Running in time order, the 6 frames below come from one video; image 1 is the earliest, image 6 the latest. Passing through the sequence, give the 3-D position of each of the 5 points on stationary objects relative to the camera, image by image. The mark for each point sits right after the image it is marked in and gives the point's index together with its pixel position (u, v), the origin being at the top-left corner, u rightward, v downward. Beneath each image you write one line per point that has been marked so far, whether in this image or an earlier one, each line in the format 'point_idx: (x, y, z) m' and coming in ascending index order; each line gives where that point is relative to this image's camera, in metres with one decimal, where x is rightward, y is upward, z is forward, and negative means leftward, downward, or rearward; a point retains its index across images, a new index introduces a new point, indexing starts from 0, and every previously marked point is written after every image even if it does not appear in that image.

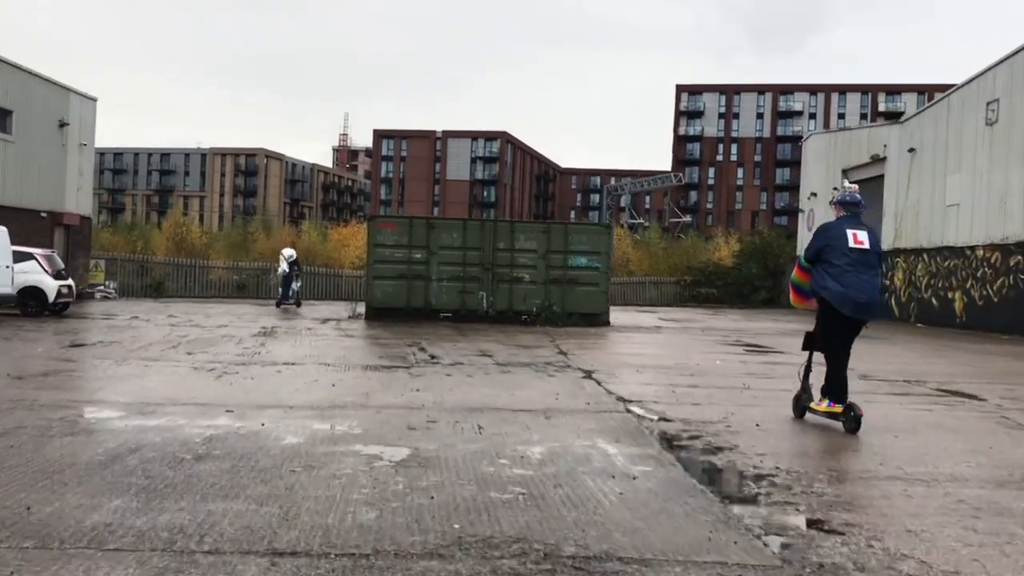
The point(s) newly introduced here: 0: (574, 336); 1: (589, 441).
0: (+1.2, -1.0, +17.3) m
1: (+0.6, -1.1, +6.0) m
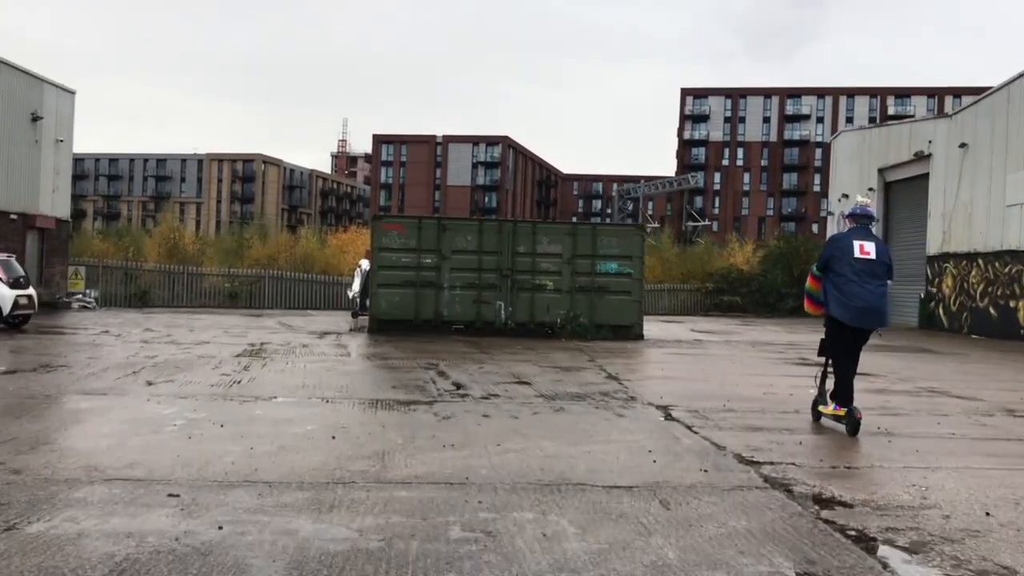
0: (+1.7, -1.2, +14.9) m
1: (+1.1, -1.2, +3.6) m
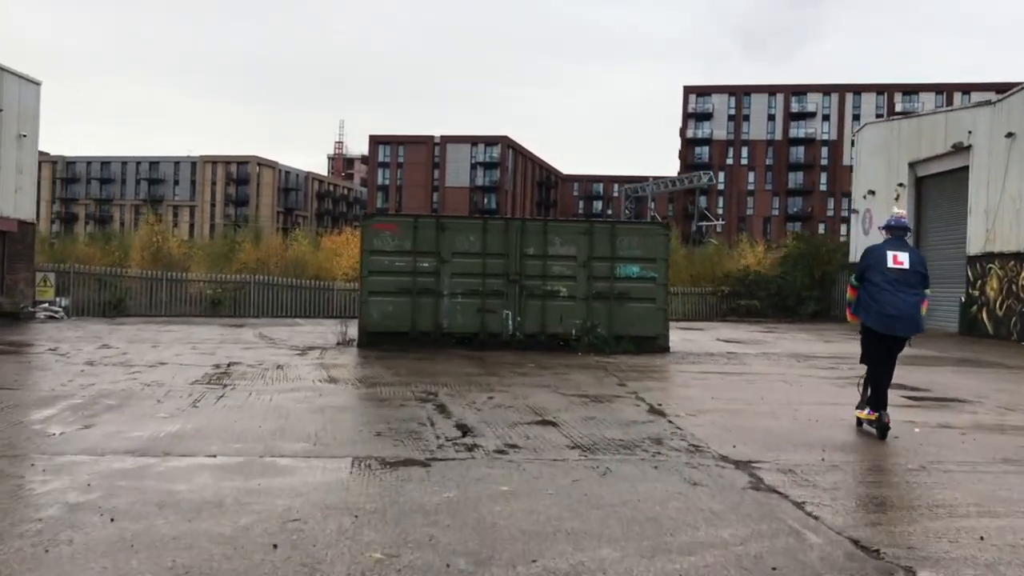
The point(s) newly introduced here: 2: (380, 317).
0: (+1.9, -1.3, +12.7) m
1: (+1.3, -1.3, +1.4) m
2: (-2.6, -0.6, +16.6) m
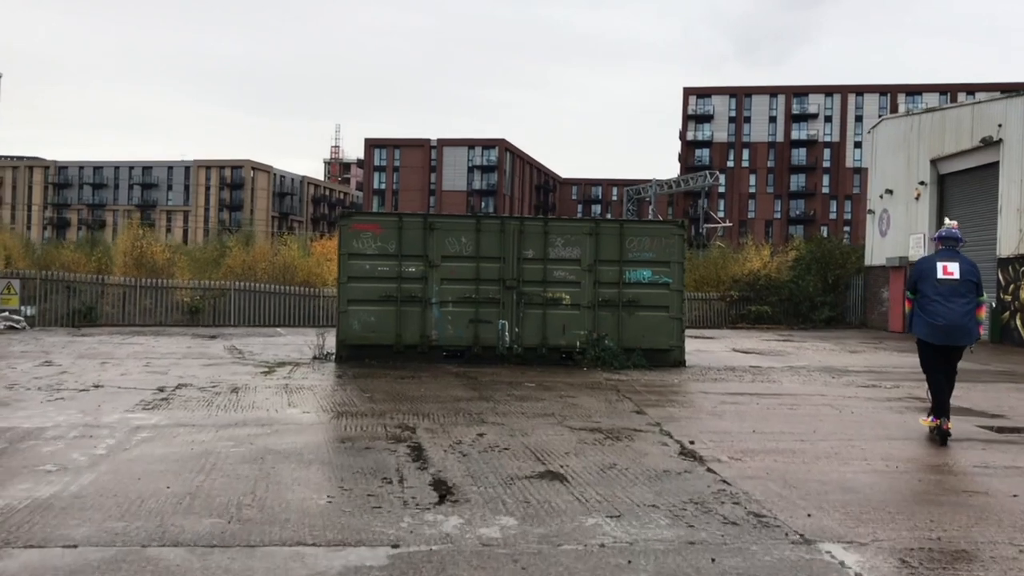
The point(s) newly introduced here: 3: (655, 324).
0: (+1.9, -1.4, +10.9) m
1: (+1.3, -1.3, -0.4) m
2: (-2.7, -0.7, +14.8) m
3: (+2.6, -0.6, +15.1) m
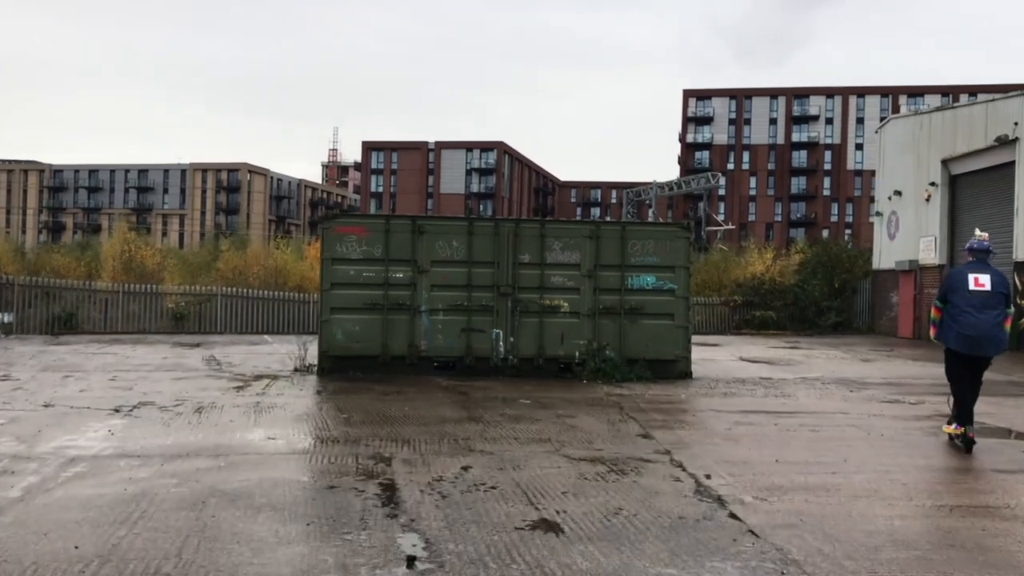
0: (+1.8, -1.5, +9.9) m
1: (+1.2, -1.4, -1.4) m
2: (-2.8, -0.8, +13.8) m
3: (+2.5, -0.8, +14.1) m
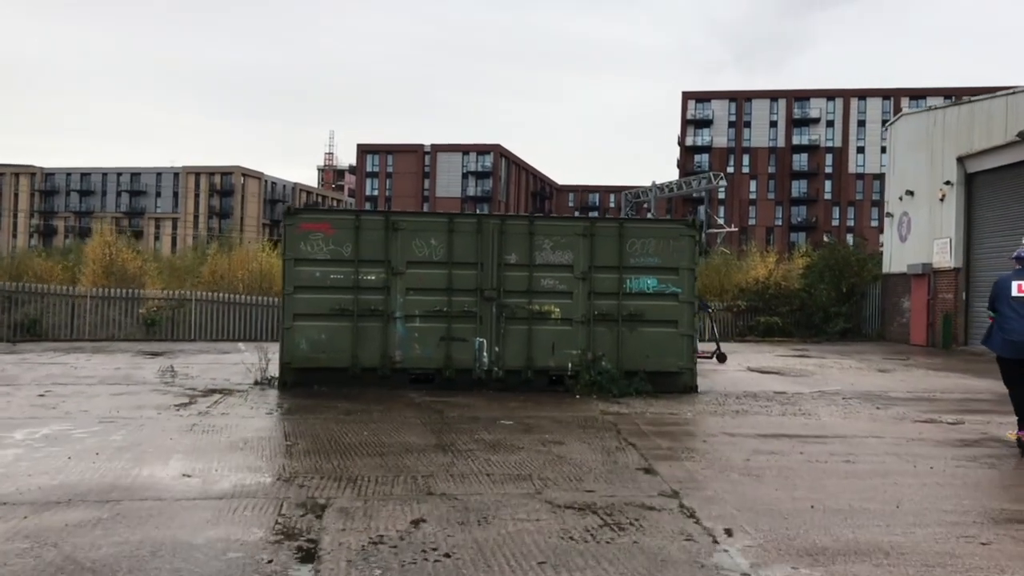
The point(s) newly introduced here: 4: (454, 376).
0: (+1.6, -1.5, +8.5) m
1: (+1.0, -1.3, -2.8) m
2: (-3.0, -0.9, +12.3) m
3: (+2.3, -0.8, +12.7) m
4: (-0.9, -1.3, +12.6) m
